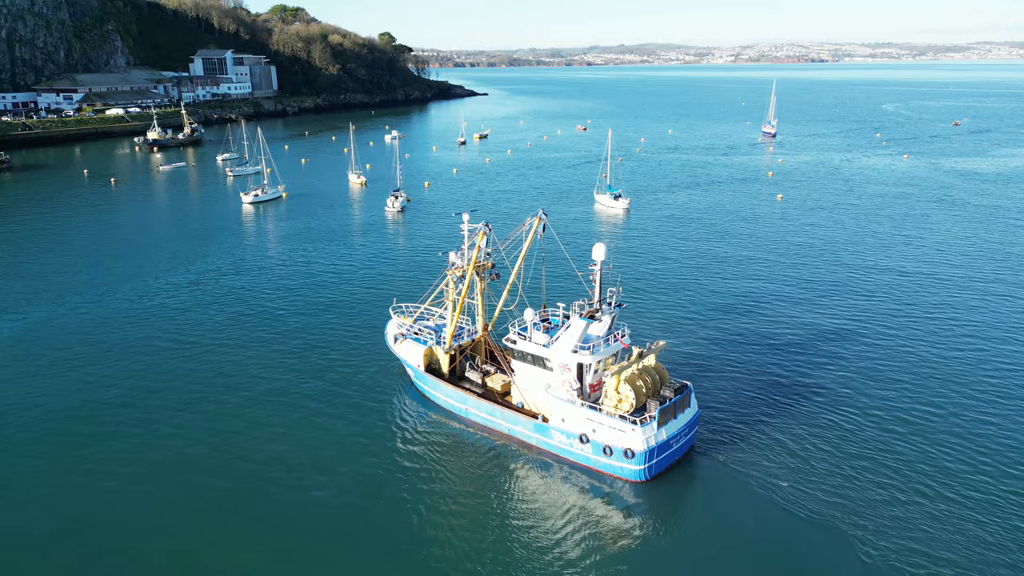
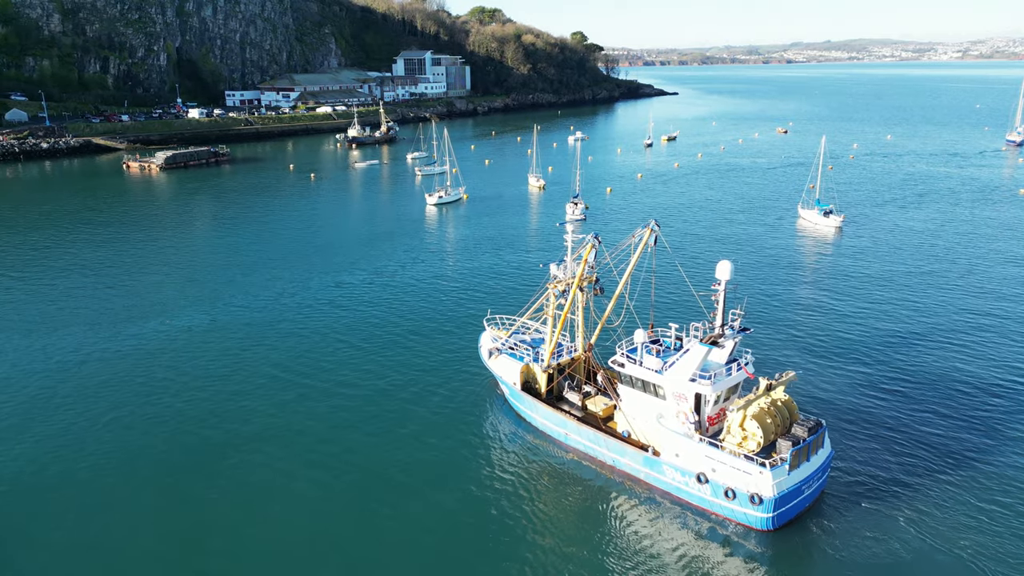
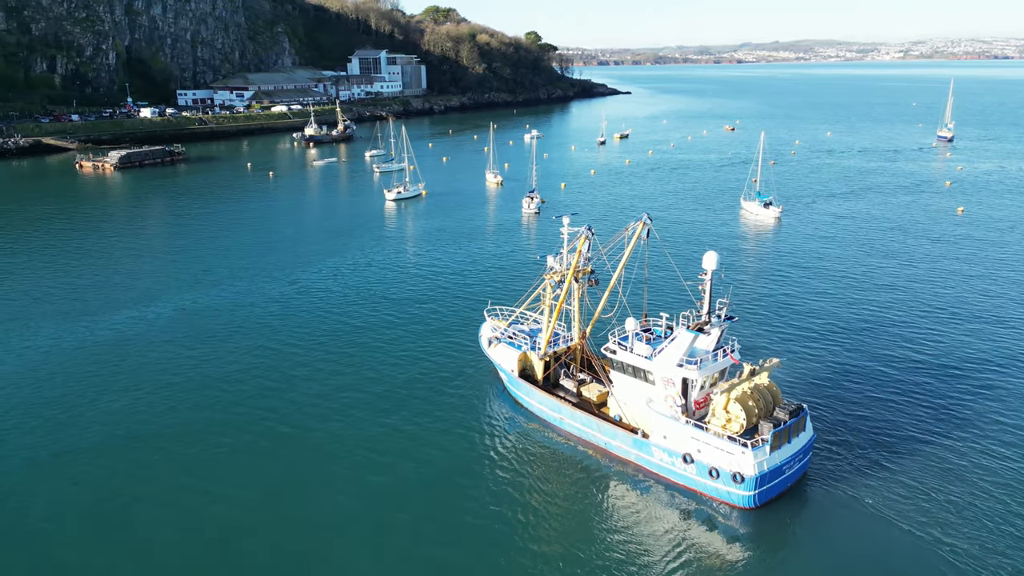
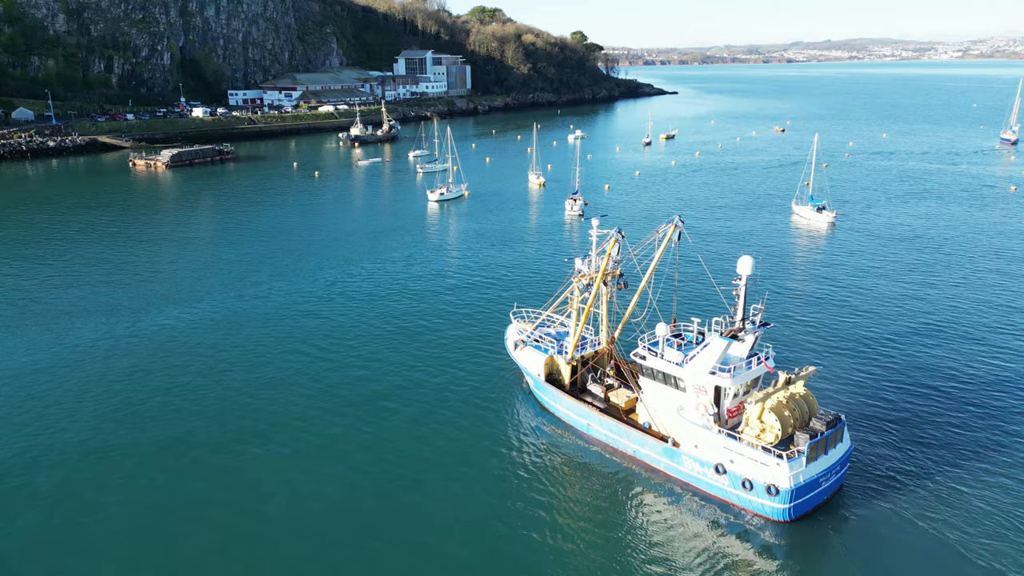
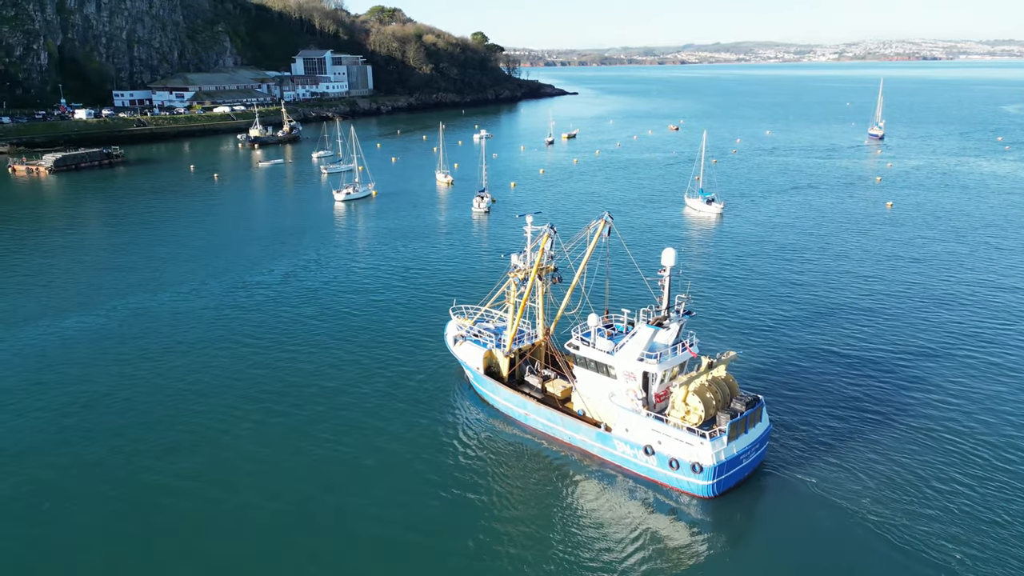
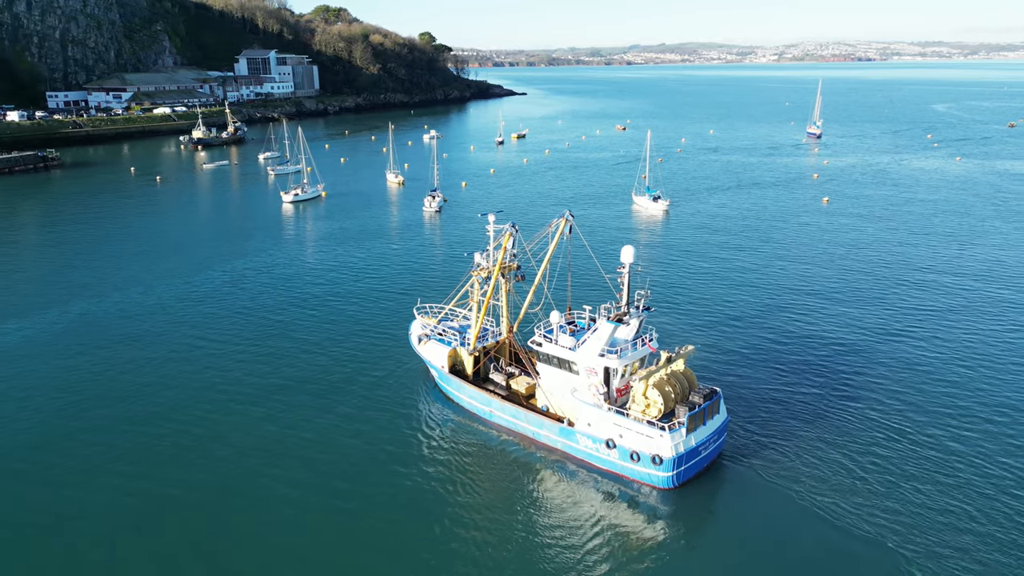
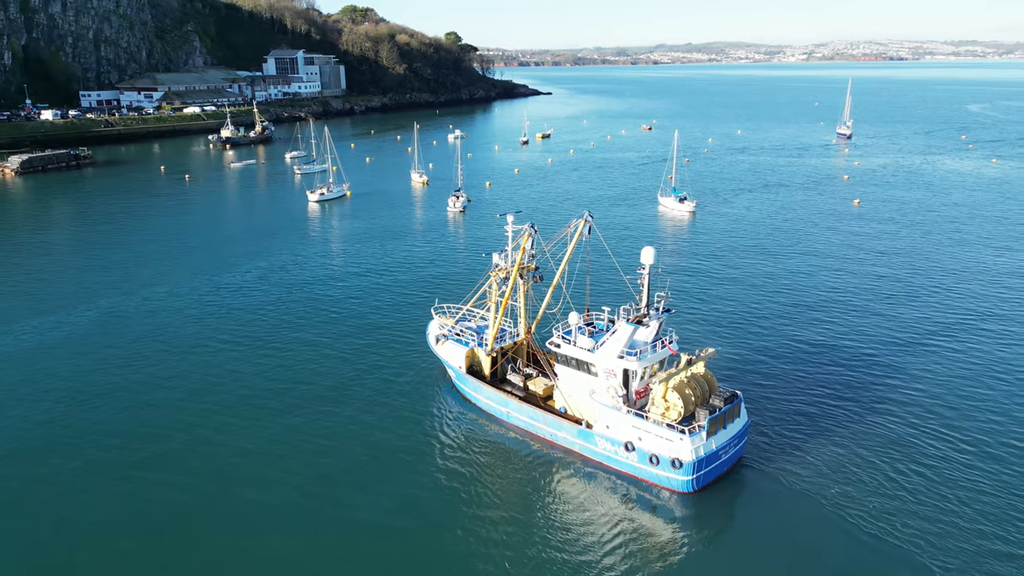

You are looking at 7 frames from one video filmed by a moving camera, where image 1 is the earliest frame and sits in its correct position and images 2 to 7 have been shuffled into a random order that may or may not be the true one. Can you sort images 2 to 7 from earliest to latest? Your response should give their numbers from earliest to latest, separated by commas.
6, 7, 5, 3, 4, 2
